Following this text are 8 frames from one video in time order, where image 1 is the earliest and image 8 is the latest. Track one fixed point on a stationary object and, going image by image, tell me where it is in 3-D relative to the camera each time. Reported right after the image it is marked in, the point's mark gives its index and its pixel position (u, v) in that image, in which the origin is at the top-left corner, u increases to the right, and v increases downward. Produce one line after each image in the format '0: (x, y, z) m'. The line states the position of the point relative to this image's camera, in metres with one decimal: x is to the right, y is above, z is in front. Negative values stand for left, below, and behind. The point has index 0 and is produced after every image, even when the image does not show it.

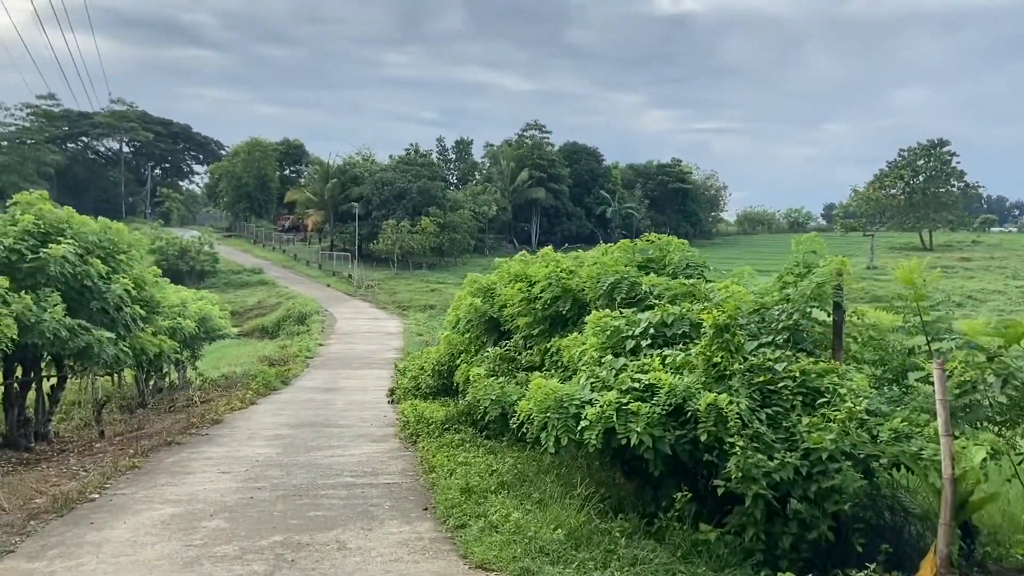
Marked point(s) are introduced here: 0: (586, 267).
0: (+0.7, +0.2, +7.5) m
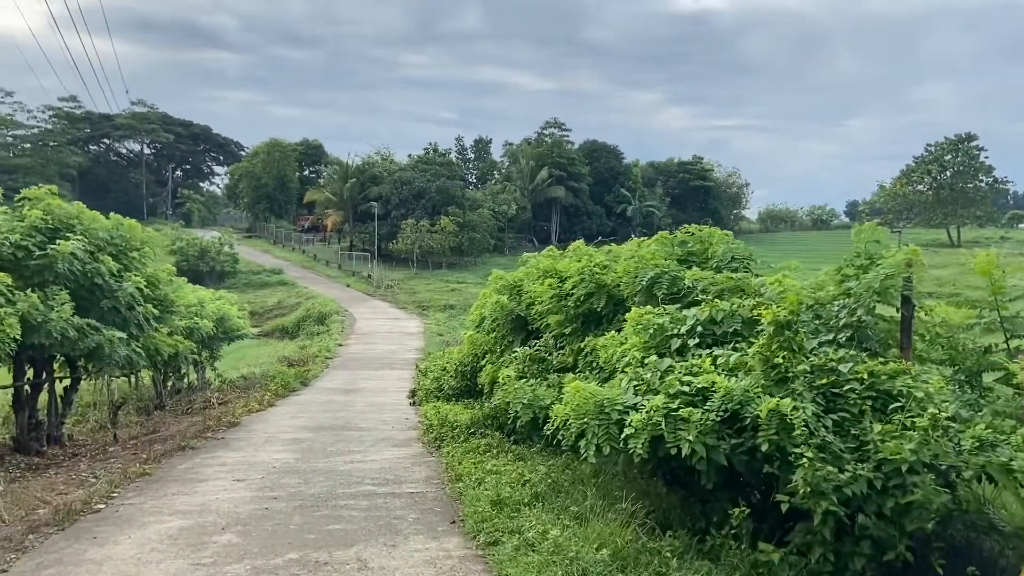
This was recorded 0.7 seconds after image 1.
0: (+1.0, +0.2, +7.0) m
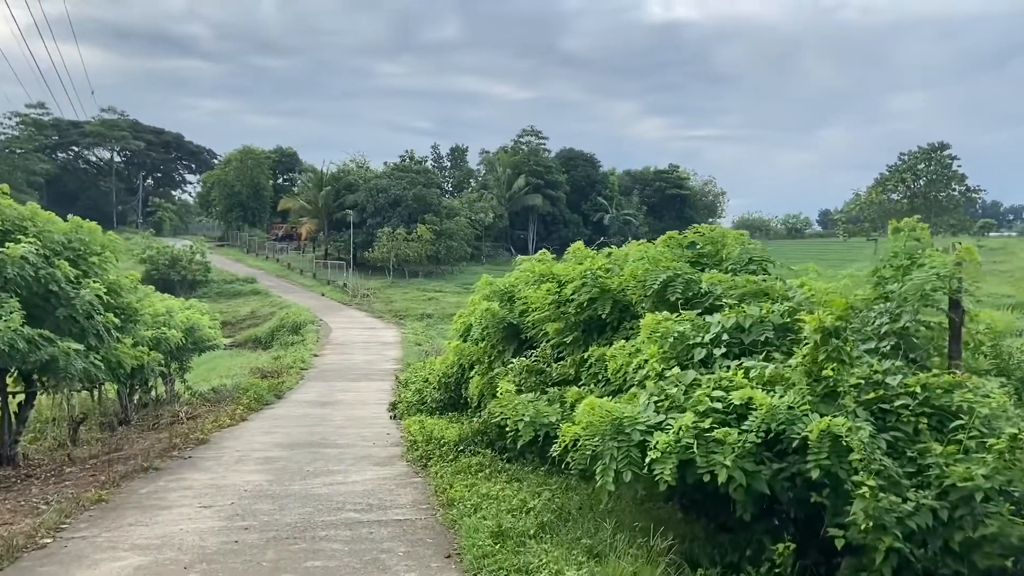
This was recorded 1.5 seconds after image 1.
0: (+0.9, +0.2, +6.5) m
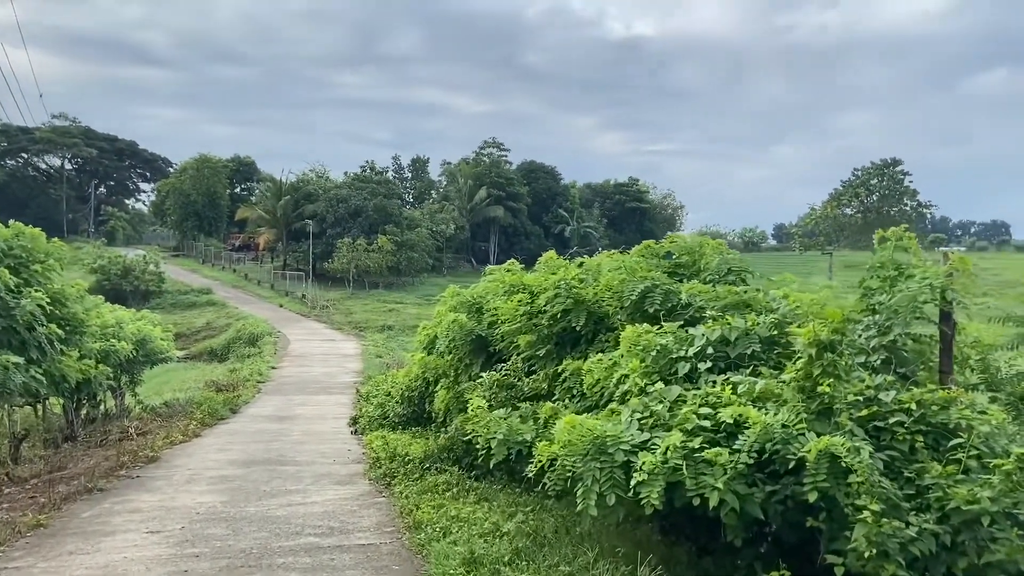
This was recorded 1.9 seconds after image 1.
0: (+0.7, +0.1, +6.2) m
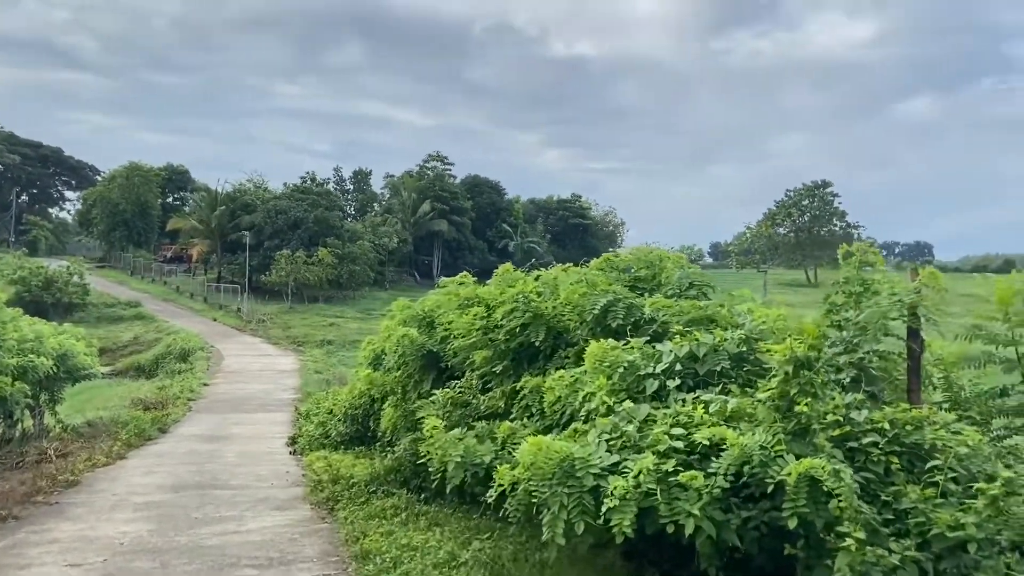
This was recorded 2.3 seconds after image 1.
0: (+0.4, 0.0, +6.0) m
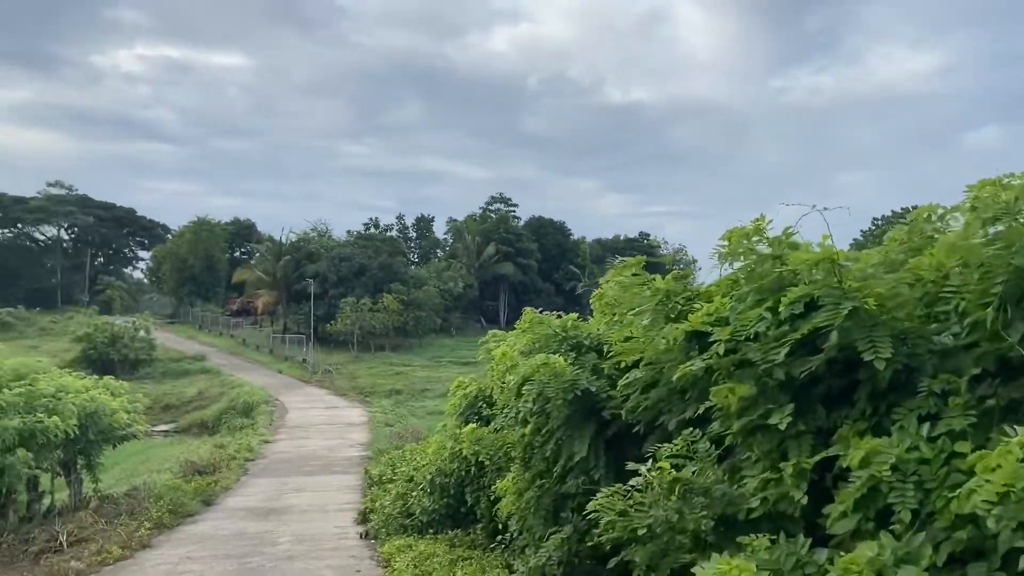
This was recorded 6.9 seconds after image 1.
0: (+1.4, +0.1, +2.9) m
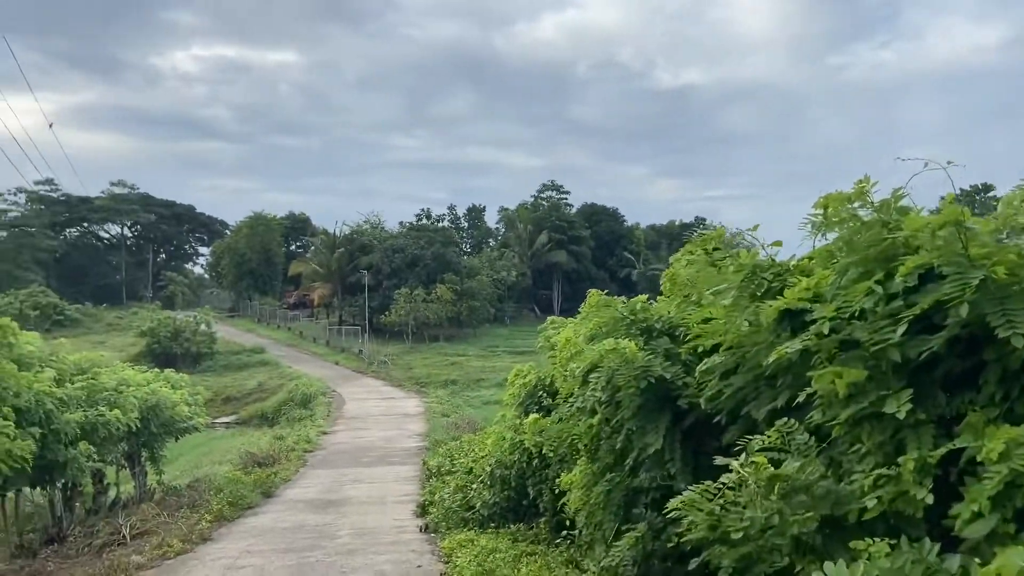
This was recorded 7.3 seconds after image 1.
0: (+1.7, +0.2, +2.5) m
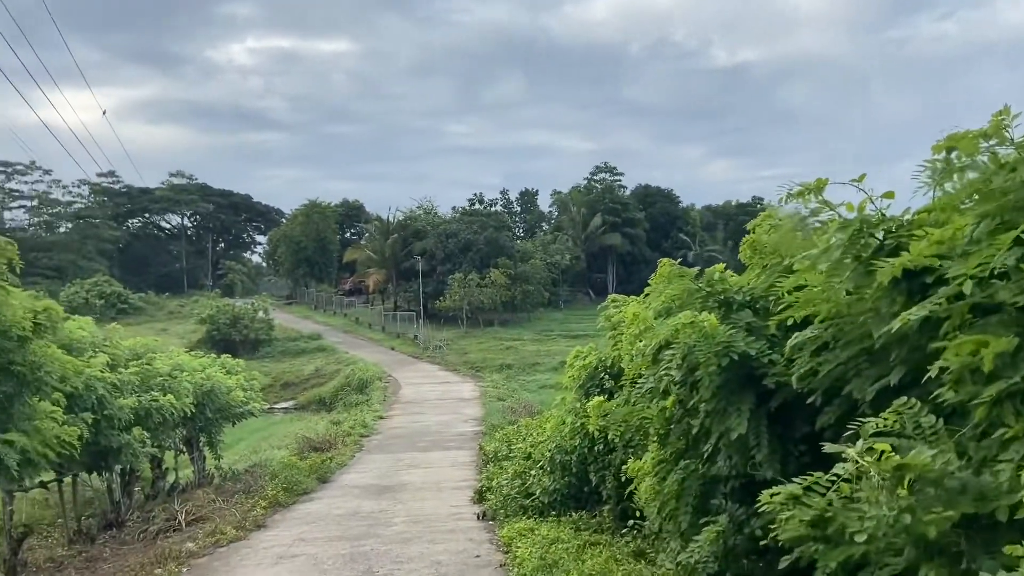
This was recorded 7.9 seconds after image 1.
0: (+1.8, +0.4, +2.0) m
